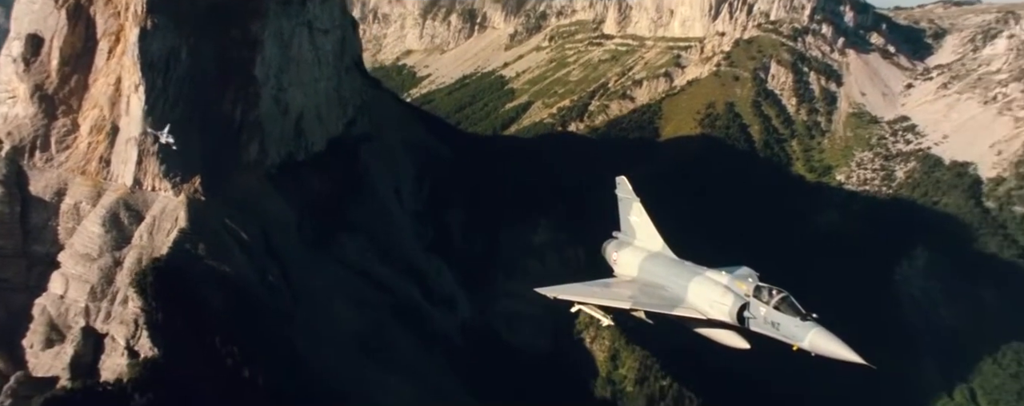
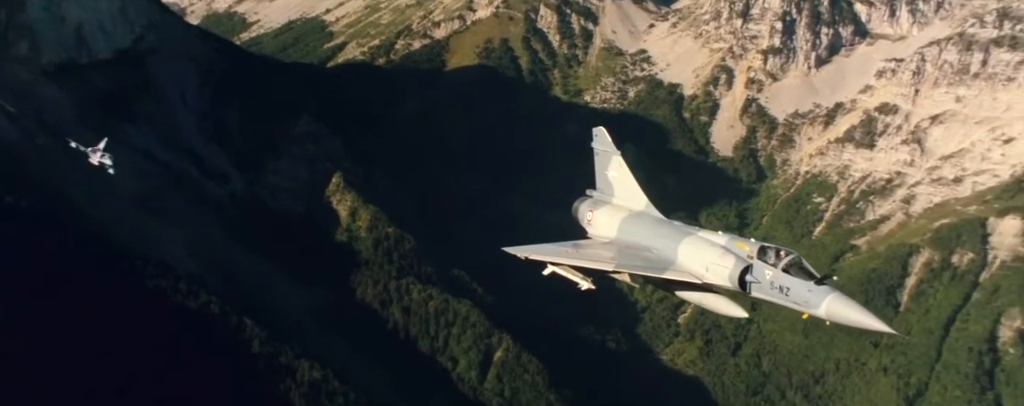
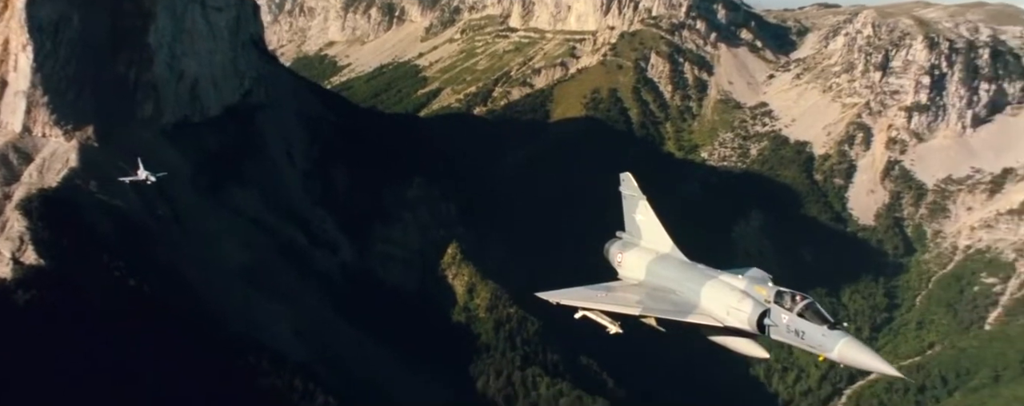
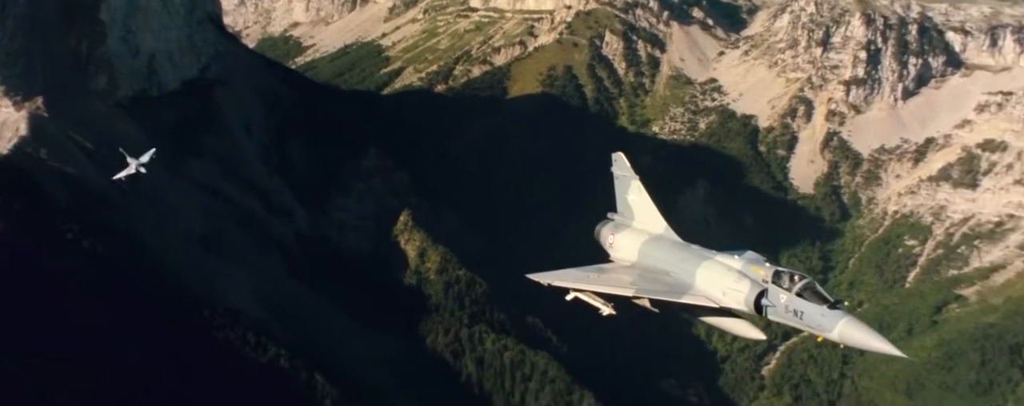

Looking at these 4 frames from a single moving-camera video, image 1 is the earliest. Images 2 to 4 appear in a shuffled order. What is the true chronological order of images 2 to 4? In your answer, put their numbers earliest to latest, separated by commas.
3, 4, 2
